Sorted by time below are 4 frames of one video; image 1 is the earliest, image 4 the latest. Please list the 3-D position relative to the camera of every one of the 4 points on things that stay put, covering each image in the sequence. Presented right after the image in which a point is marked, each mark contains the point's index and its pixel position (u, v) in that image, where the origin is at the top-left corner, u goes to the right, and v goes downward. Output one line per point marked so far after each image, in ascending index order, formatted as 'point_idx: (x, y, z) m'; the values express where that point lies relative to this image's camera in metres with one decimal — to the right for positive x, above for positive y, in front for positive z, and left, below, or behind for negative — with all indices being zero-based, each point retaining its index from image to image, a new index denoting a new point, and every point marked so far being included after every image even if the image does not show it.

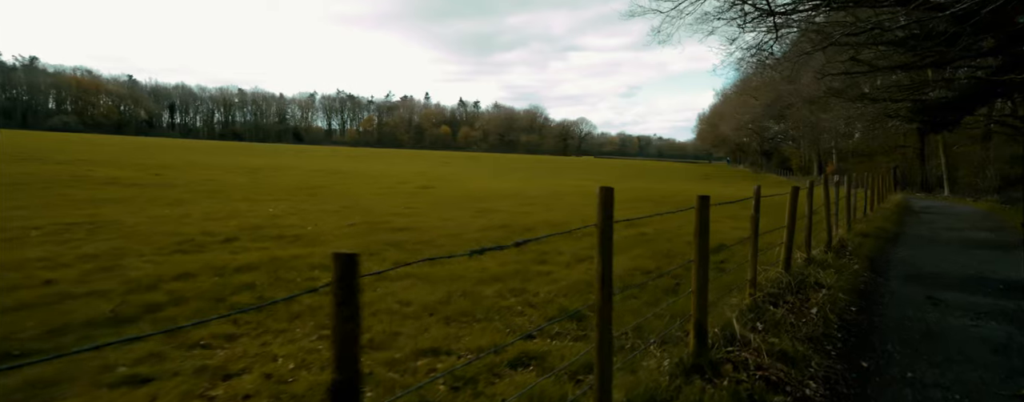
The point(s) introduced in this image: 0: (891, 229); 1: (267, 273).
0: (+11.1, -0.9, +14.9) m
1: (-3.0, -0.9, +6.2) m
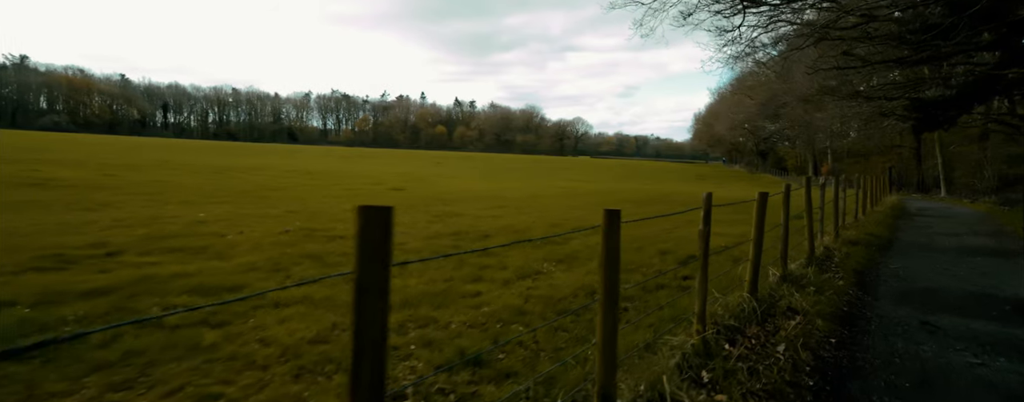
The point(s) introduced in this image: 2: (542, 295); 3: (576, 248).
0: (+10.1, -1.0, +13.8) m
1: (-4.0, -1.0, +5.1) m
2: (+0.4, -1.2, +6.3) m
3: (+1.3, -0.9, +9.9) m
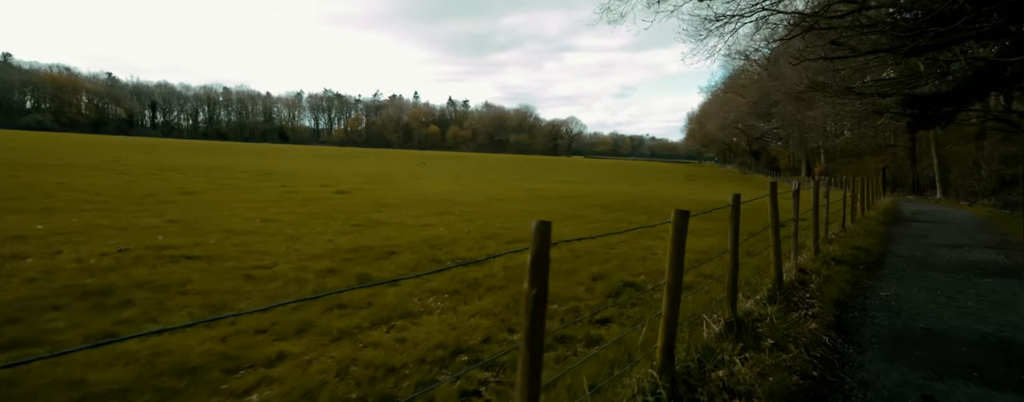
0: (+8.5, -1.1, +11.9) m
1: (-5.5, -1.2, +3.0) m
2: (-1.2, -1.3, +4.3) m
3: (-0.3, -1.1, +7.9) m
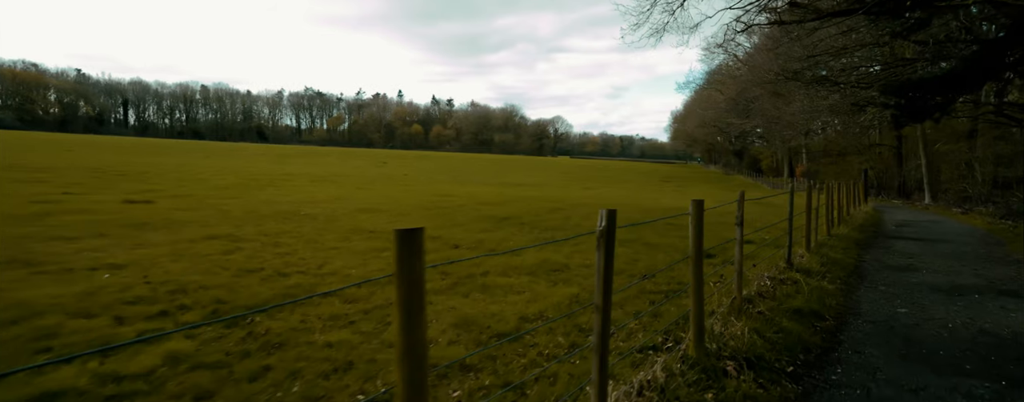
0: (+4.4, -1.6, +7.0) m
1: (-9.5, -1.6, -2.1) m
2: (-5.1, -1.8, -0.7) m
3: (-4.4, -1.5, +2.9) m
